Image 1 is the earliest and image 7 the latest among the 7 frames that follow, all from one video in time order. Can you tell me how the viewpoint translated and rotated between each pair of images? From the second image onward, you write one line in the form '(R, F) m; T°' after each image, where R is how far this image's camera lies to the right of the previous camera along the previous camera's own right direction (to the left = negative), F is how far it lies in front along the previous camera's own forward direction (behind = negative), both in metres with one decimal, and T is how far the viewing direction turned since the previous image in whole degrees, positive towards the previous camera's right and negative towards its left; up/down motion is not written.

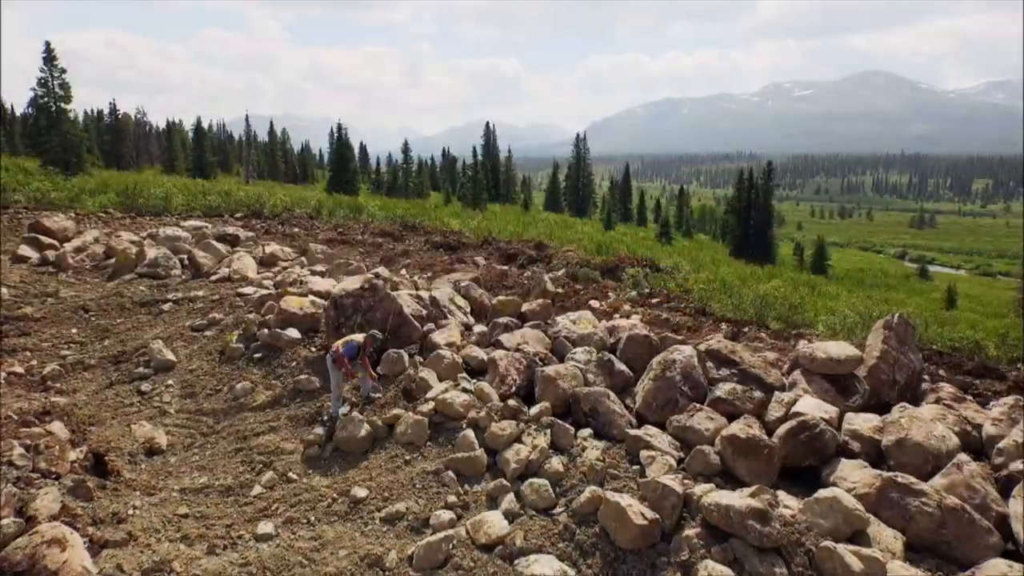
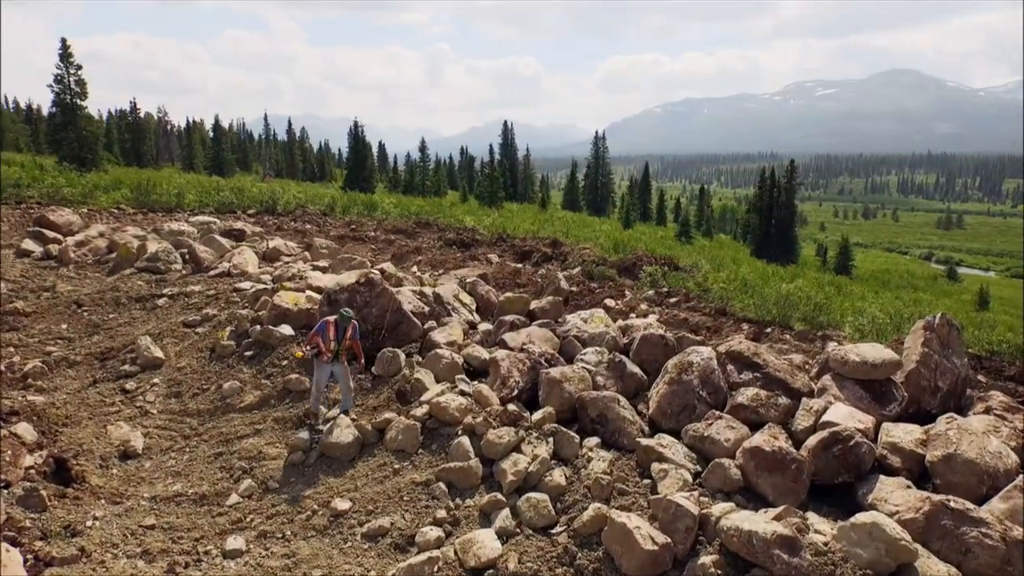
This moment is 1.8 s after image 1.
(+0.2, +0.5) m; -2°
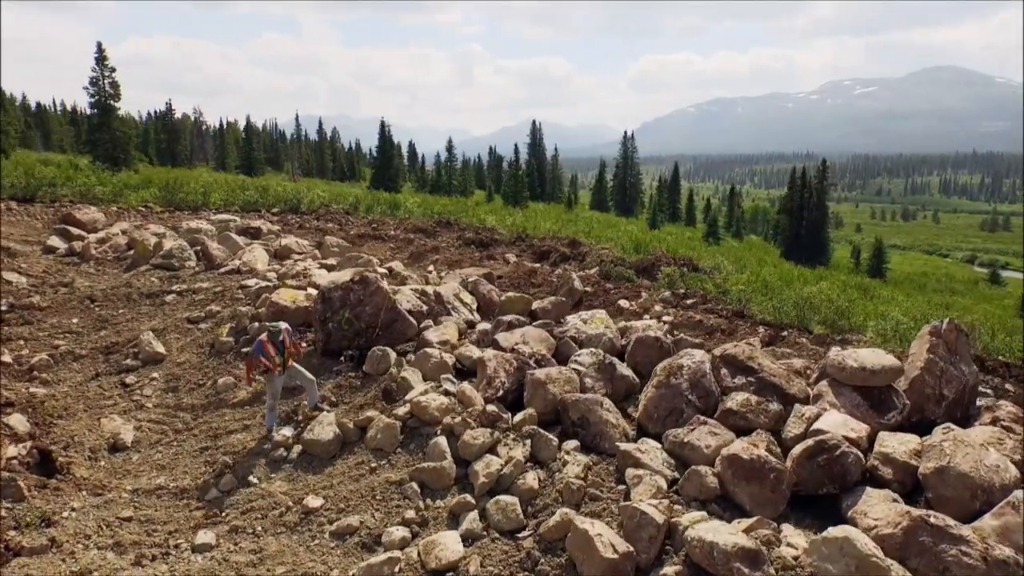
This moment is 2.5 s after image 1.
(+0.4, +0.1) m; -3°
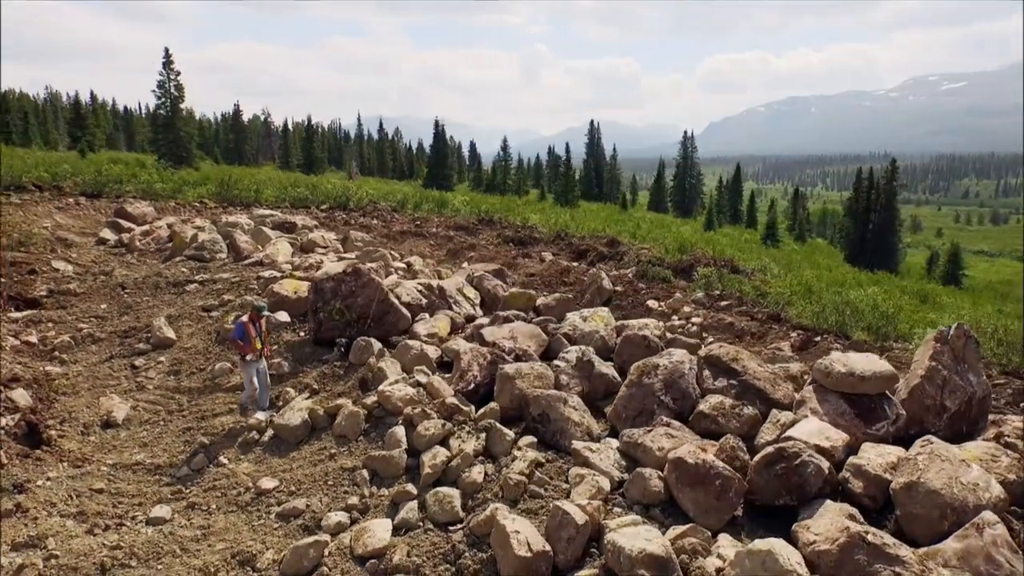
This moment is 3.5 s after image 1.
(+0.8, +0.1) m; -6°
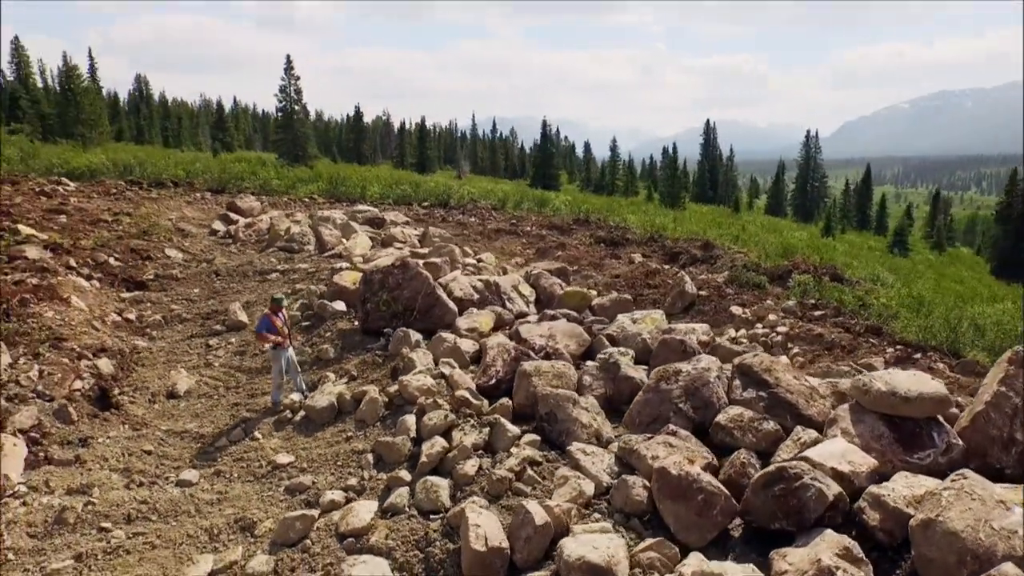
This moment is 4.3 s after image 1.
(+0.8, +0.1) m; -10°
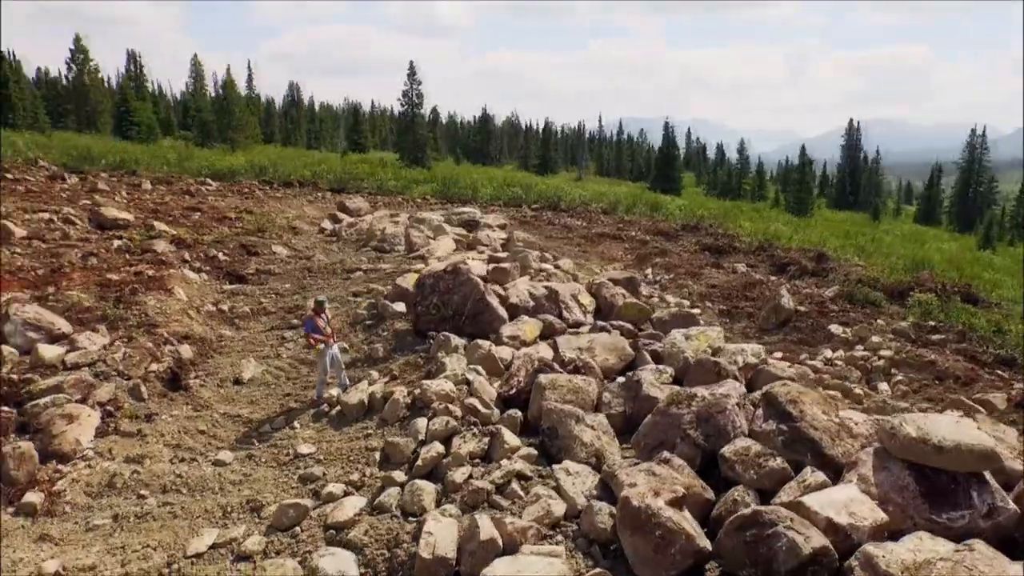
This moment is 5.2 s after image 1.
(+1.0, +0.1) m; -12°
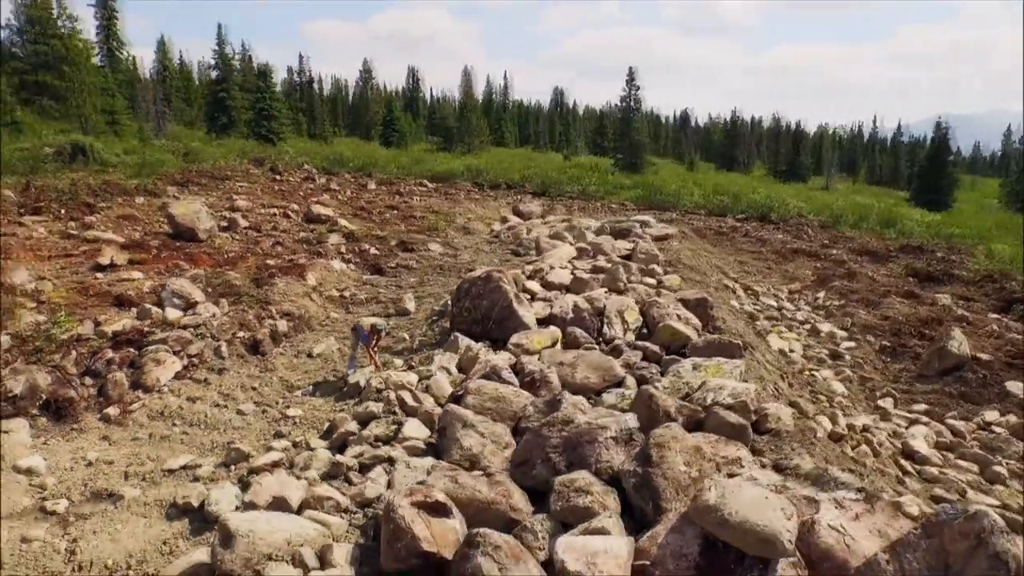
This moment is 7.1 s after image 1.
(+3.2, +0.2) m; -25°
